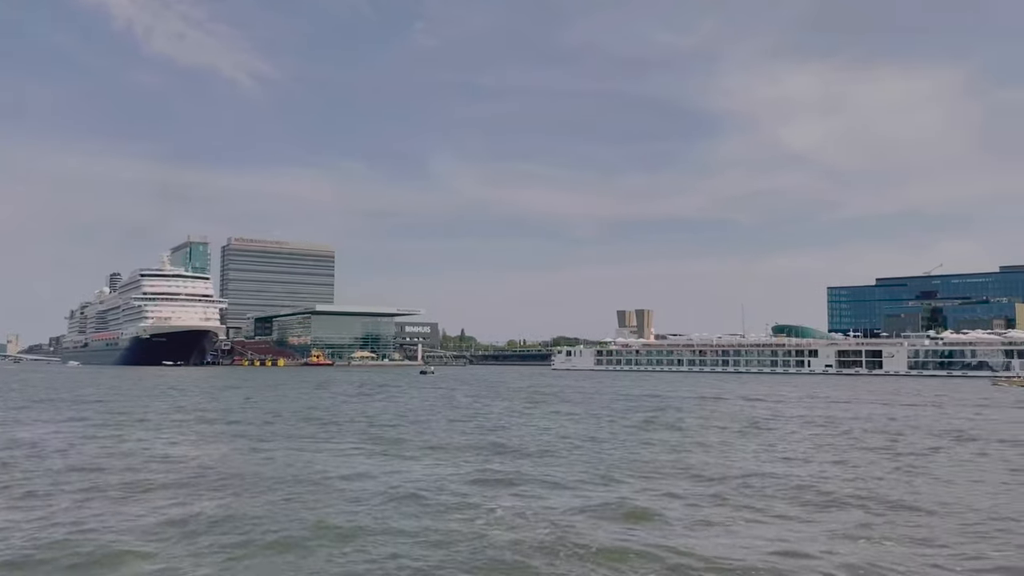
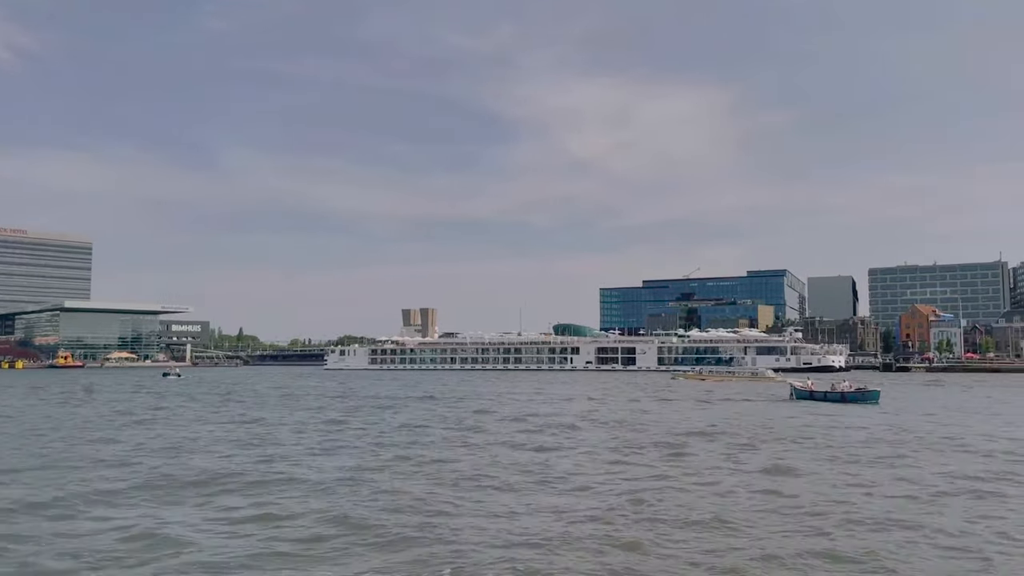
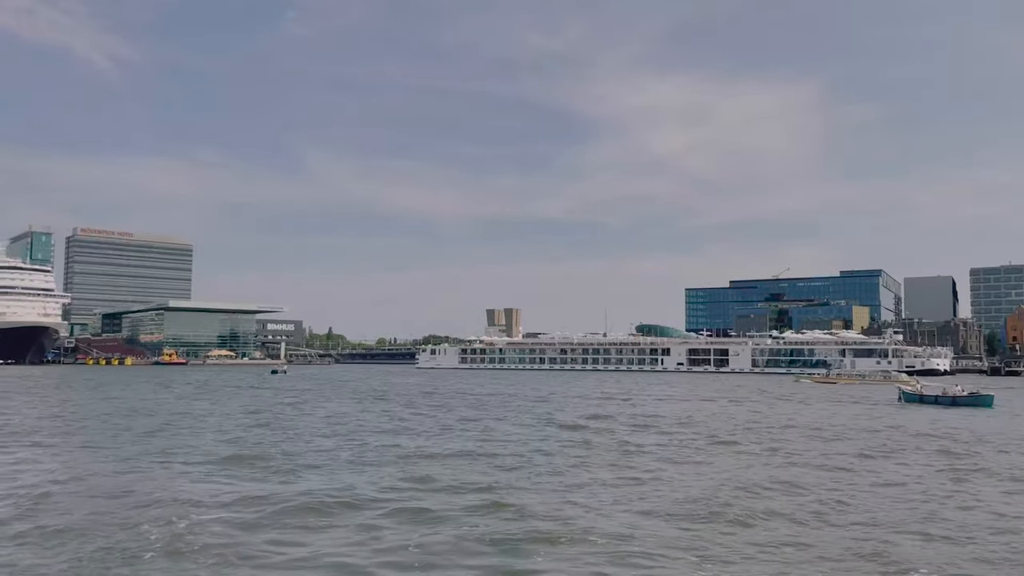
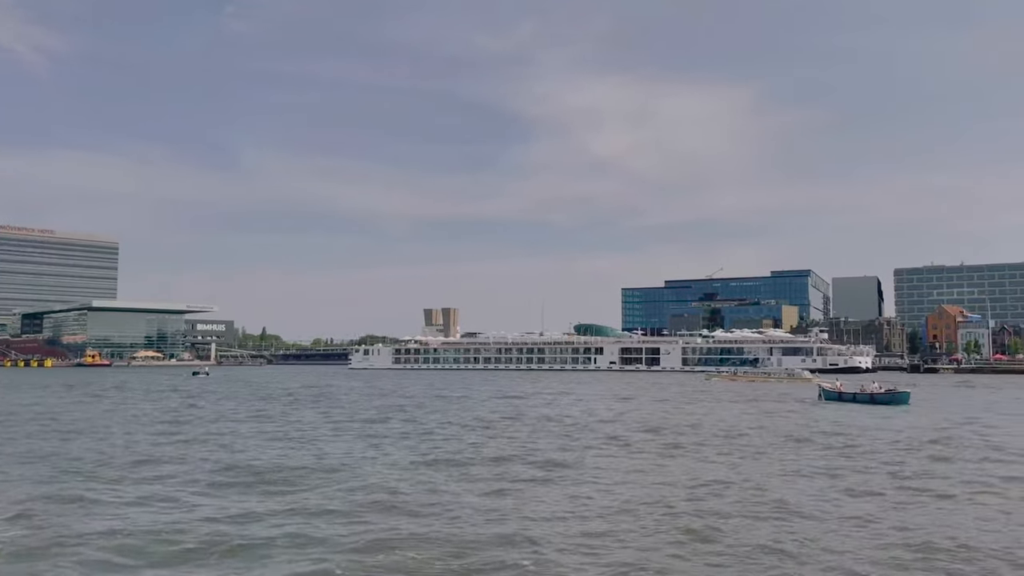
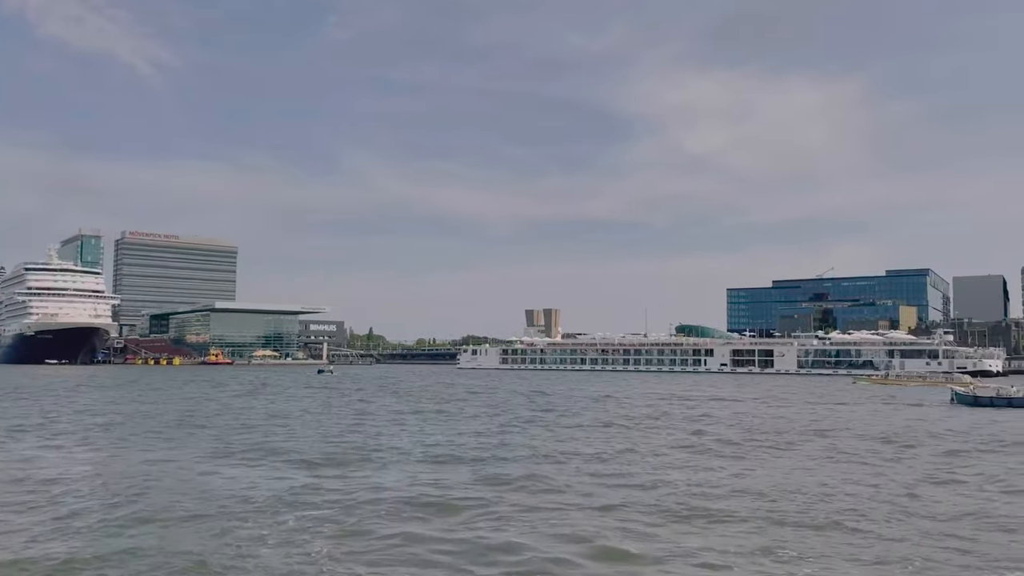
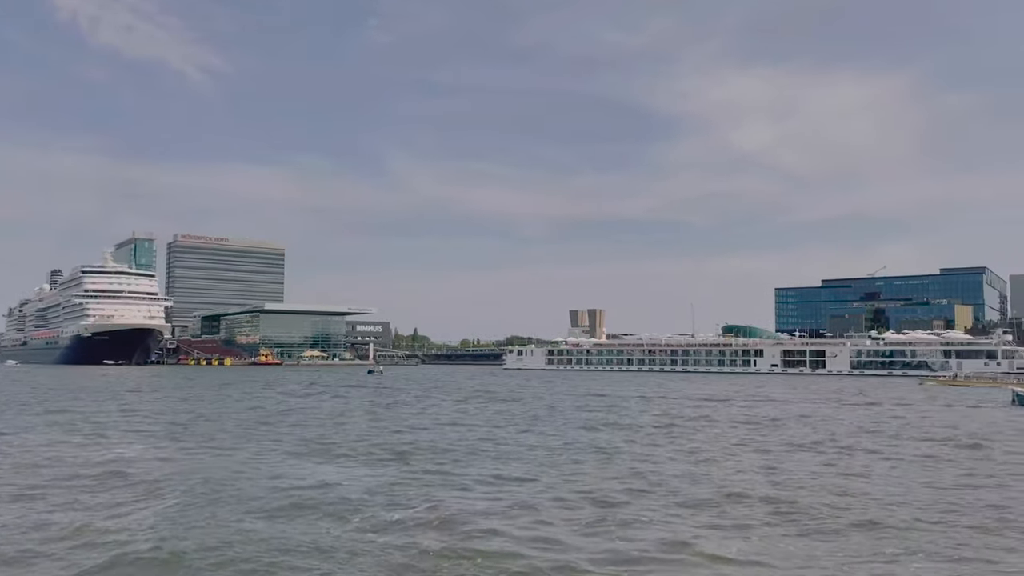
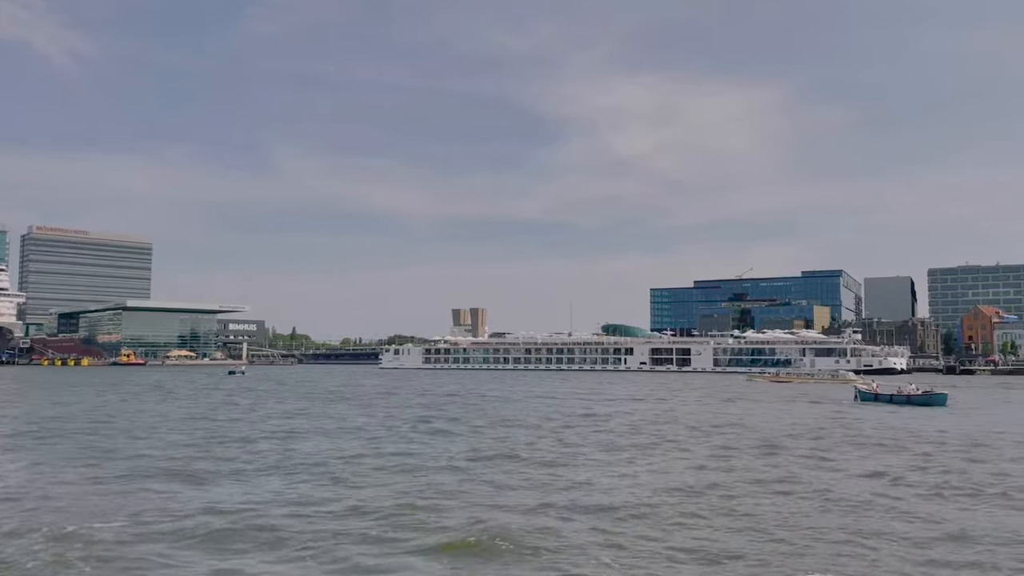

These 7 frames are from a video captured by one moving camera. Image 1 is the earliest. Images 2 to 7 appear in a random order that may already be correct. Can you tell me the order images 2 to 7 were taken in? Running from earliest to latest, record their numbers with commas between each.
6, 5, 3, 7, 4, 2
